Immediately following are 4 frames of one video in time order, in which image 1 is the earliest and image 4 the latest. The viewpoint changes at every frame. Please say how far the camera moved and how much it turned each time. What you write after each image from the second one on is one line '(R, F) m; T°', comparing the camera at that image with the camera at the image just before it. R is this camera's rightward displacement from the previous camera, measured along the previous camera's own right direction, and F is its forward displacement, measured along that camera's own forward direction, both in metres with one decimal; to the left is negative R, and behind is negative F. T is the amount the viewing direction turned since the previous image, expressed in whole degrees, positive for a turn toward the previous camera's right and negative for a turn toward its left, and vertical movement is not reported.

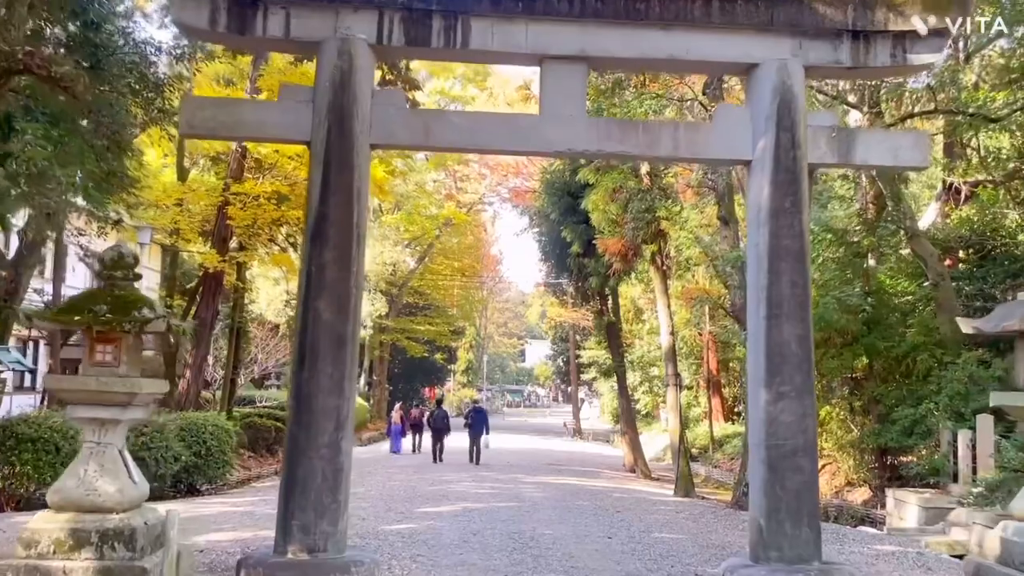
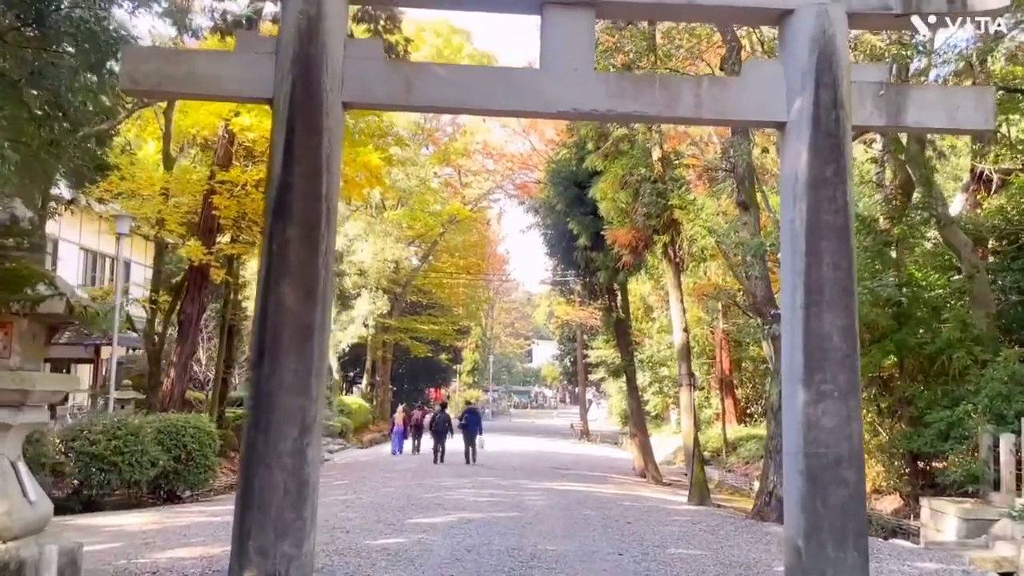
(+0.1, +0.9) m; -1°
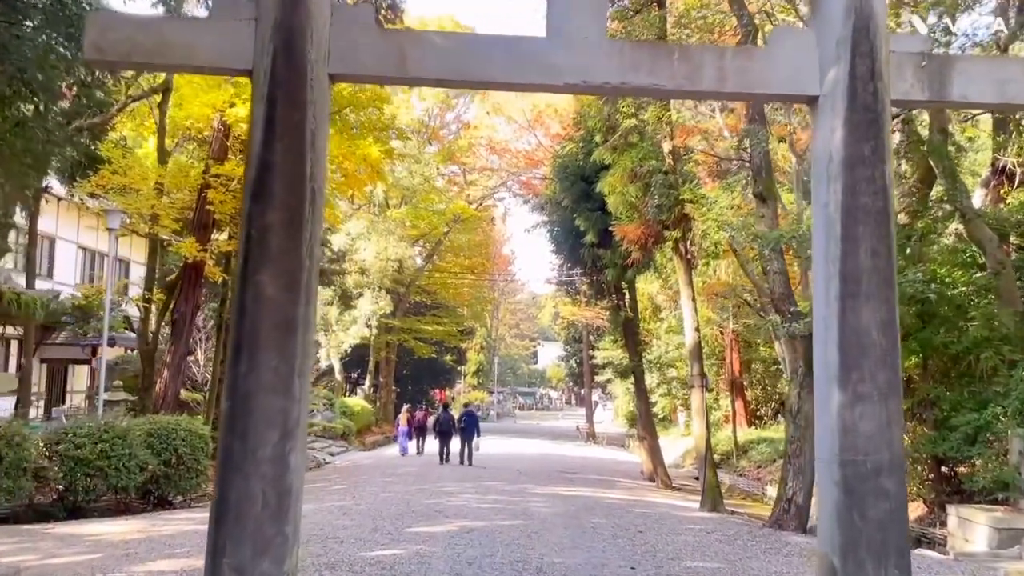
(0.0, +0.5) m; 0°
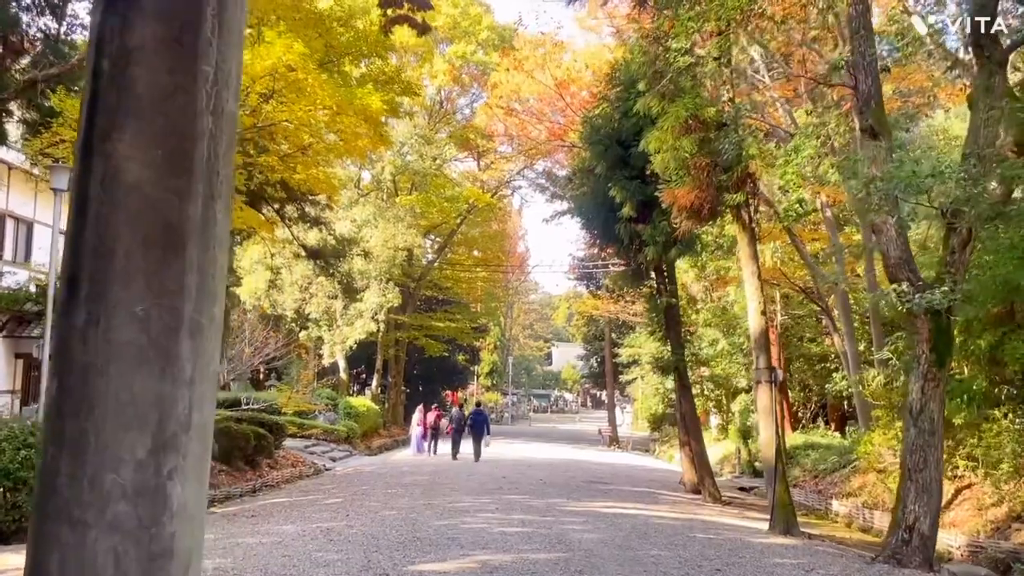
(-0.2, +2.3) m; -1°
